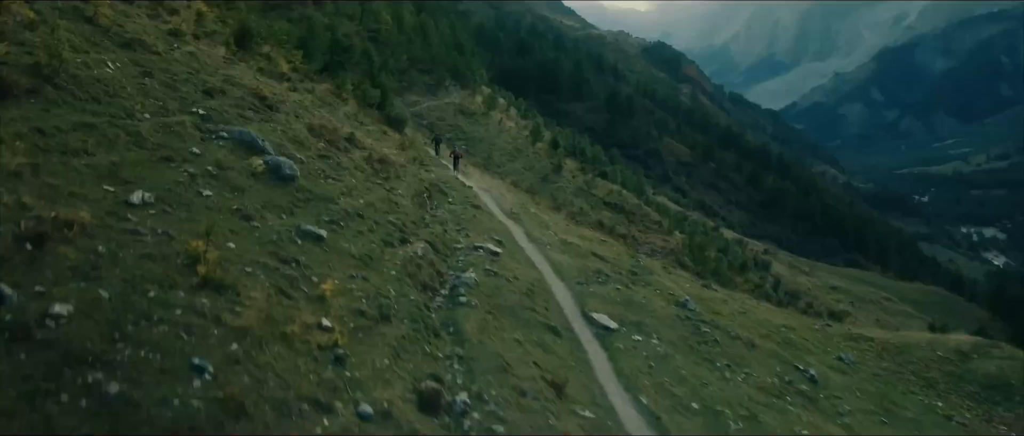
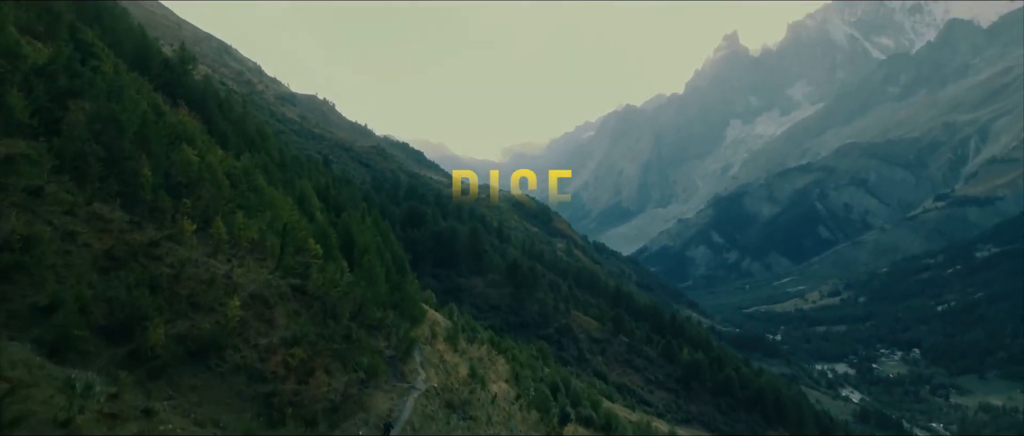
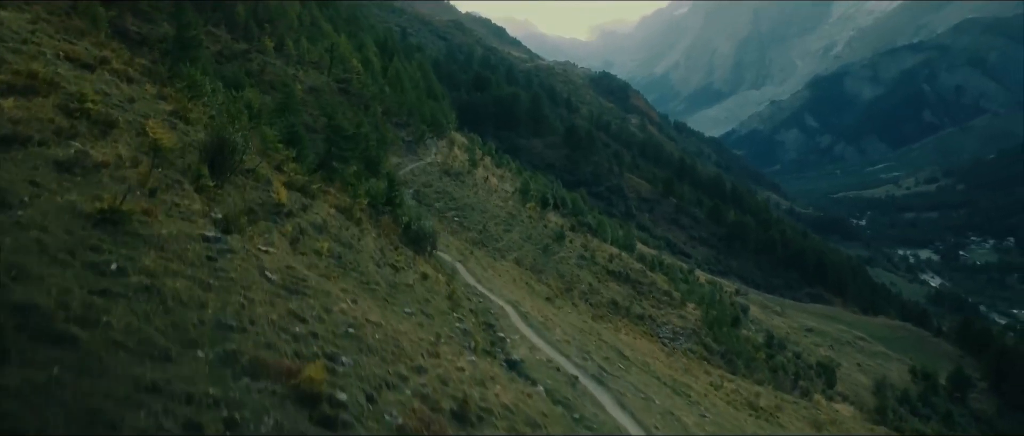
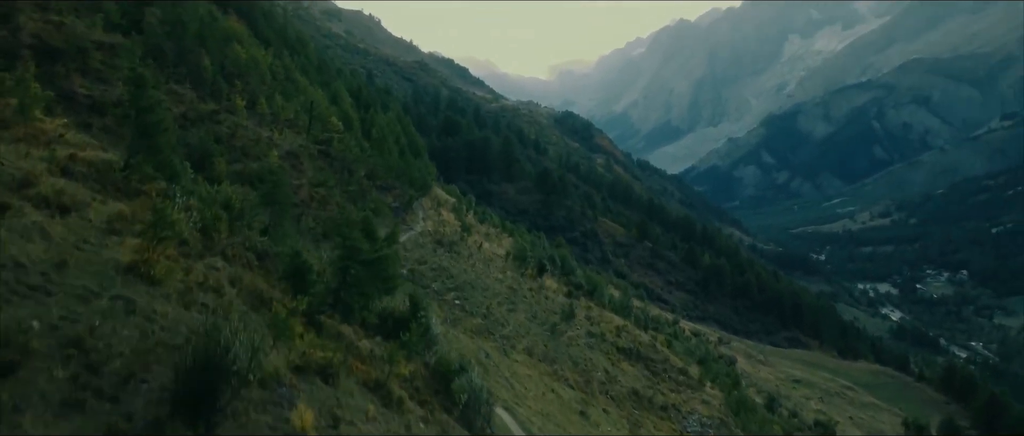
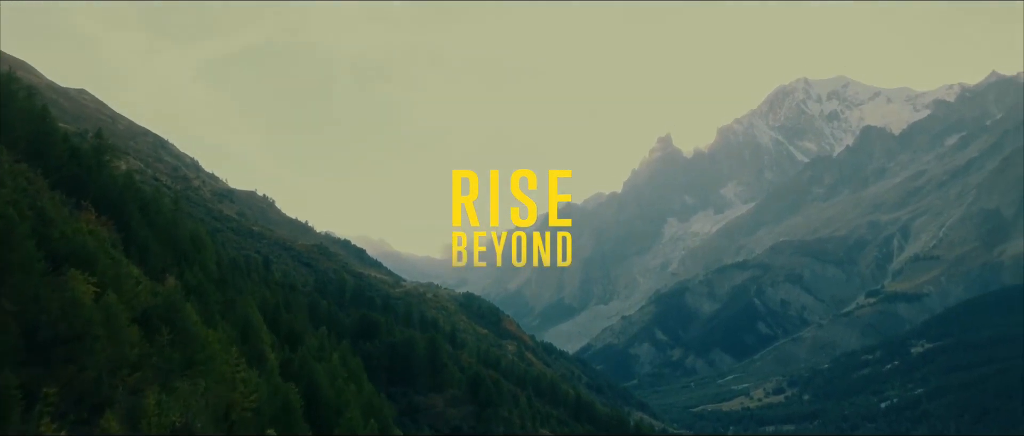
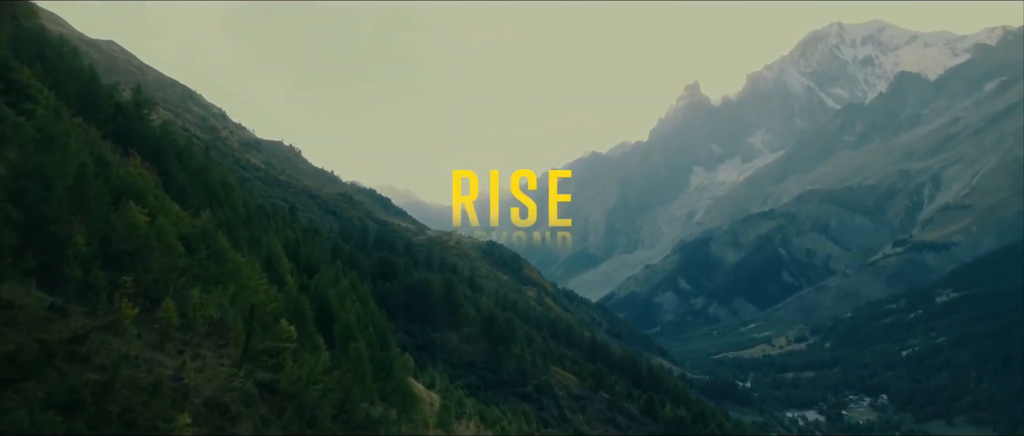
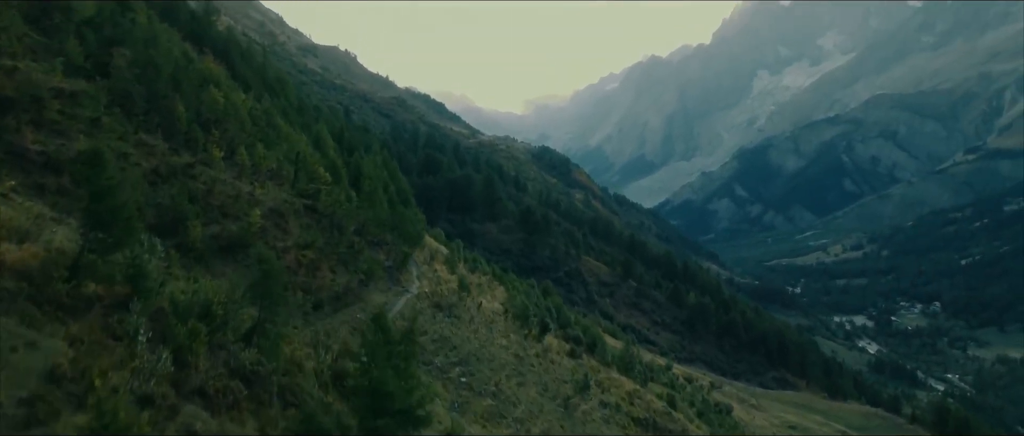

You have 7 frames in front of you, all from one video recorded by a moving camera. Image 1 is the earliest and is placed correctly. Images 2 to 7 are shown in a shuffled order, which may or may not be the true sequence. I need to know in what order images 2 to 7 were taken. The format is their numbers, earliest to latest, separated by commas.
3, 4, 7, 2, 6, 5
